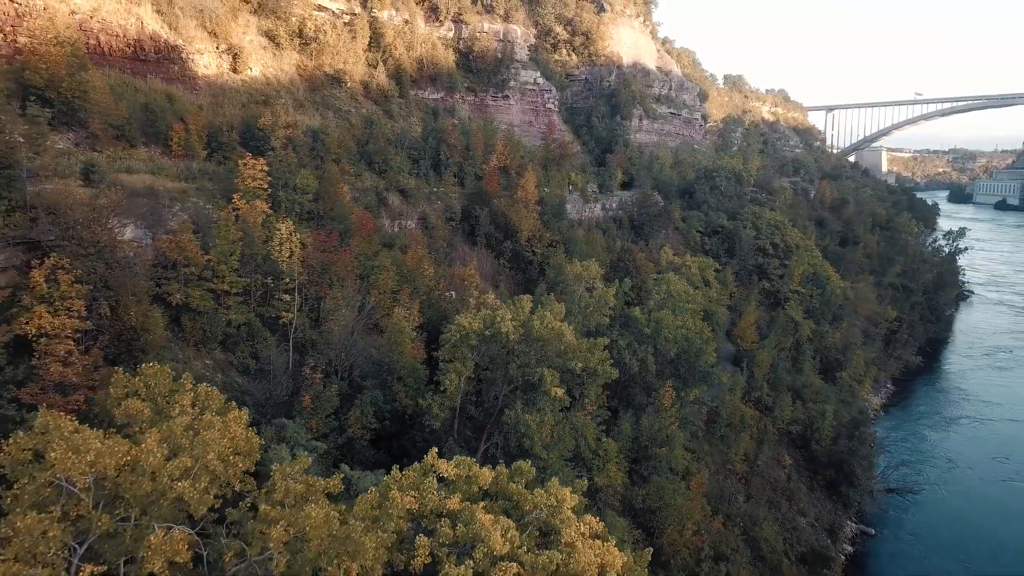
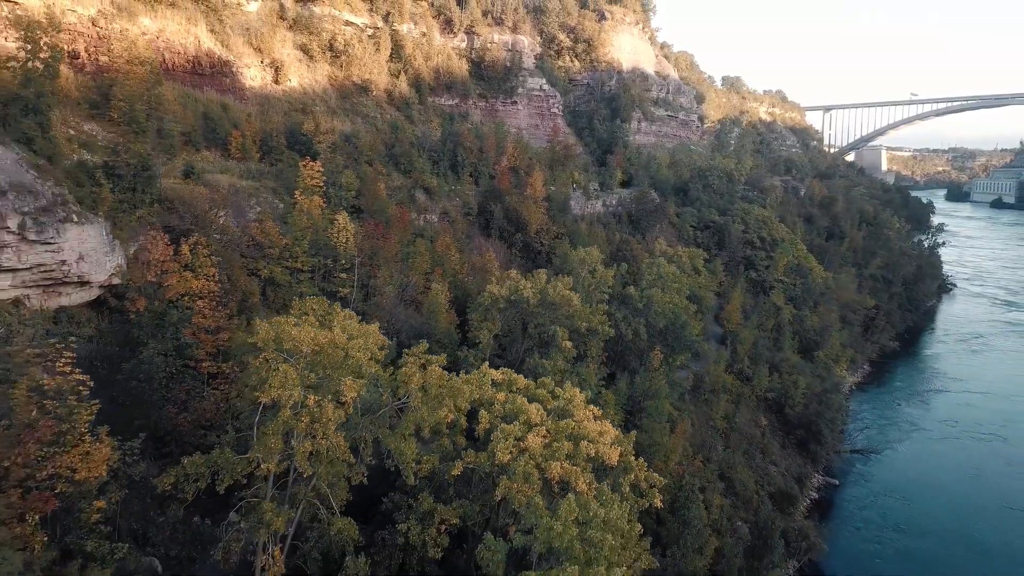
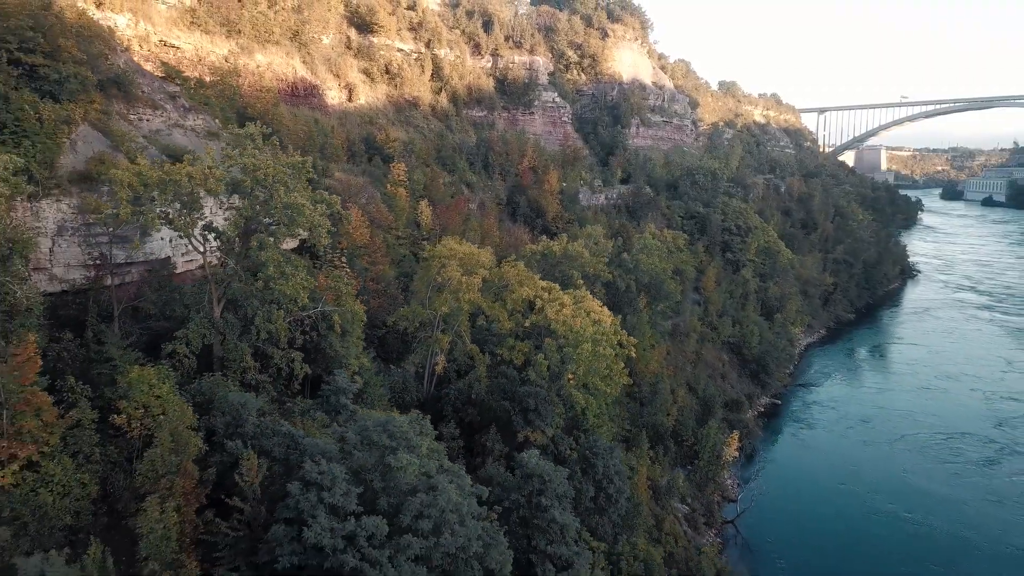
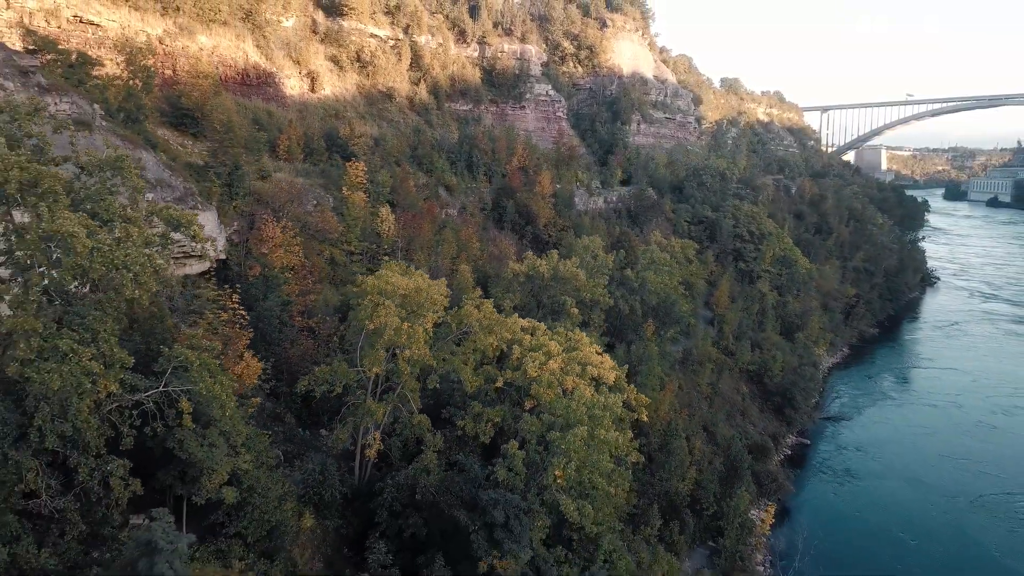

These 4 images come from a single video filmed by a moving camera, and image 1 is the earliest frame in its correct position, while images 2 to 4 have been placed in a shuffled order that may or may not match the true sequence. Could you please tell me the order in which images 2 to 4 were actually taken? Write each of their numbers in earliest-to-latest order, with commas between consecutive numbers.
2, 4, 3
